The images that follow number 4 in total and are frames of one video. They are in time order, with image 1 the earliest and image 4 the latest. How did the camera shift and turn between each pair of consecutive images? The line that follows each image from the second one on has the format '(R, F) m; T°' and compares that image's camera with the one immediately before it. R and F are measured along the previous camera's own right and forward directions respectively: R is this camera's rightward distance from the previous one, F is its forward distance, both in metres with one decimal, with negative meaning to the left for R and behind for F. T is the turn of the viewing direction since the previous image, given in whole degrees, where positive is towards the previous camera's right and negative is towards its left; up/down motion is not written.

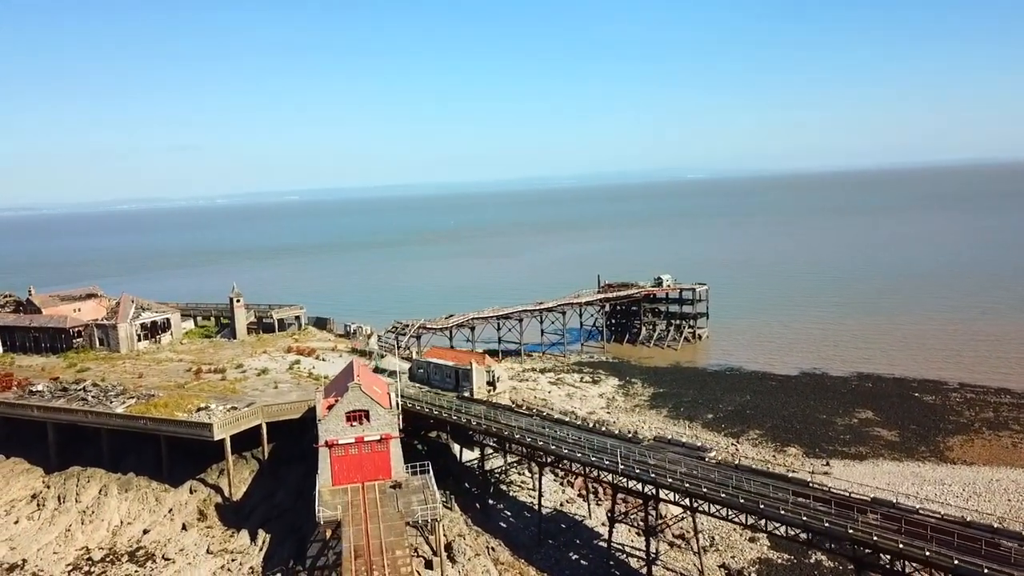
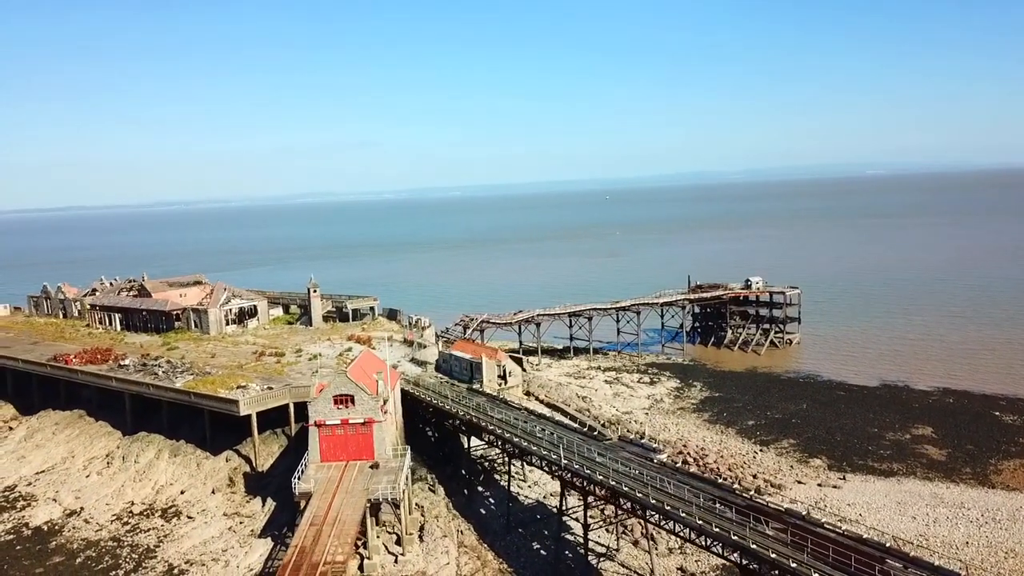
(+4.6, -0.5) m; -10°
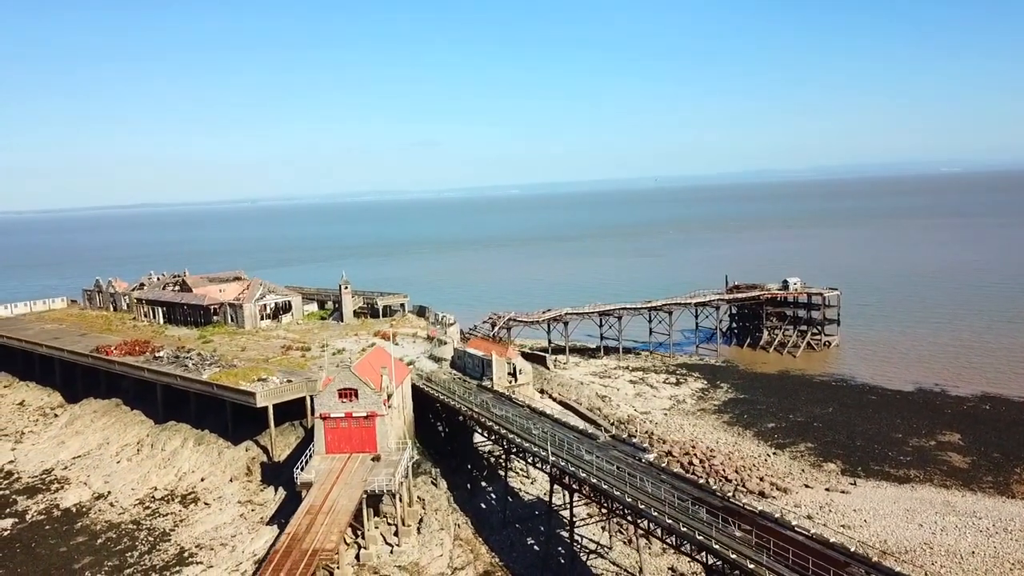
(+1.6, -0.3) m; -4°
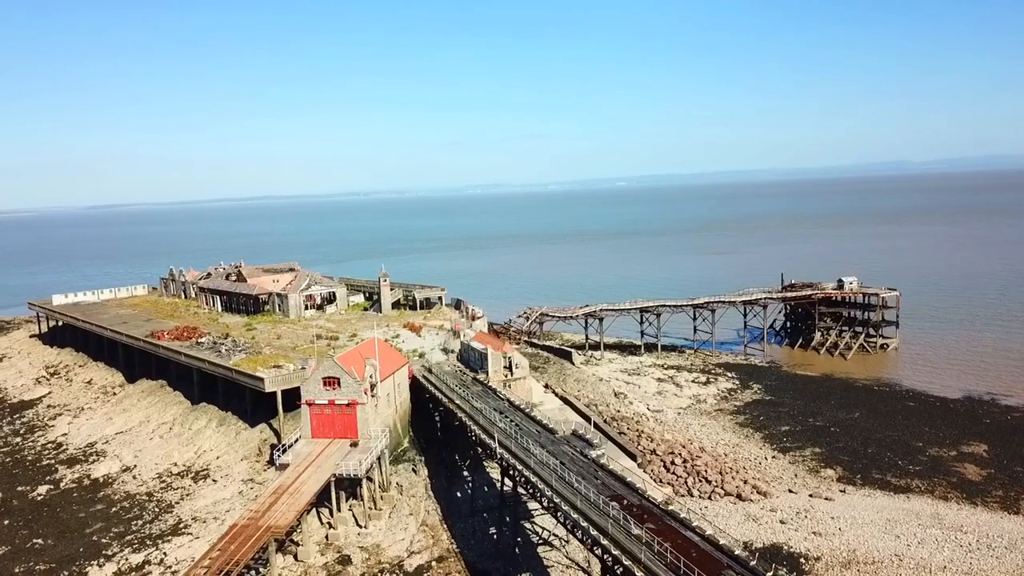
(+3.6, -0.5) m; -6°
